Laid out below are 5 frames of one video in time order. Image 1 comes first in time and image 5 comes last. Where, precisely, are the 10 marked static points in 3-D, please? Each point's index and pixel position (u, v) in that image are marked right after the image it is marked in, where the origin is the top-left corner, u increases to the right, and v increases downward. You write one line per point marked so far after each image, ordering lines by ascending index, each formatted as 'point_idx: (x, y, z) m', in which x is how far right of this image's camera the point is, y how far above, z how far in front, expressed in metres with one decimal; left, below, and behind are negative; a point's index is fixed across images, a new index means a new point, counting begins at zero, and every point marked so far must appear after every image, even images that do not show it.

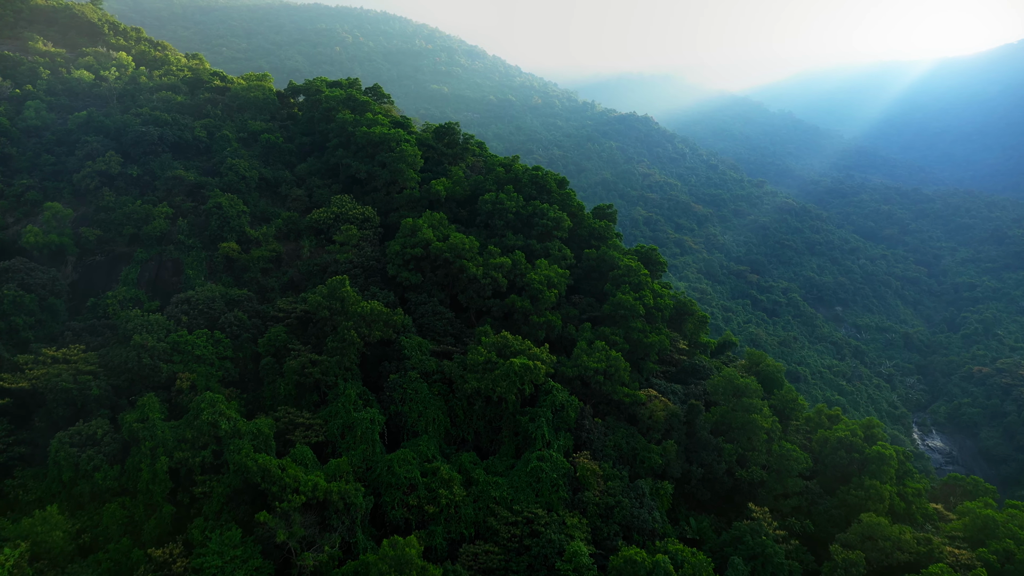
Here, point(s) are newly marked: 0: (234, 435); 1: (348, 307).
0: (-10.8, -5.6, +15.6) m
1: (-7.7, -0.8, +18.7) m
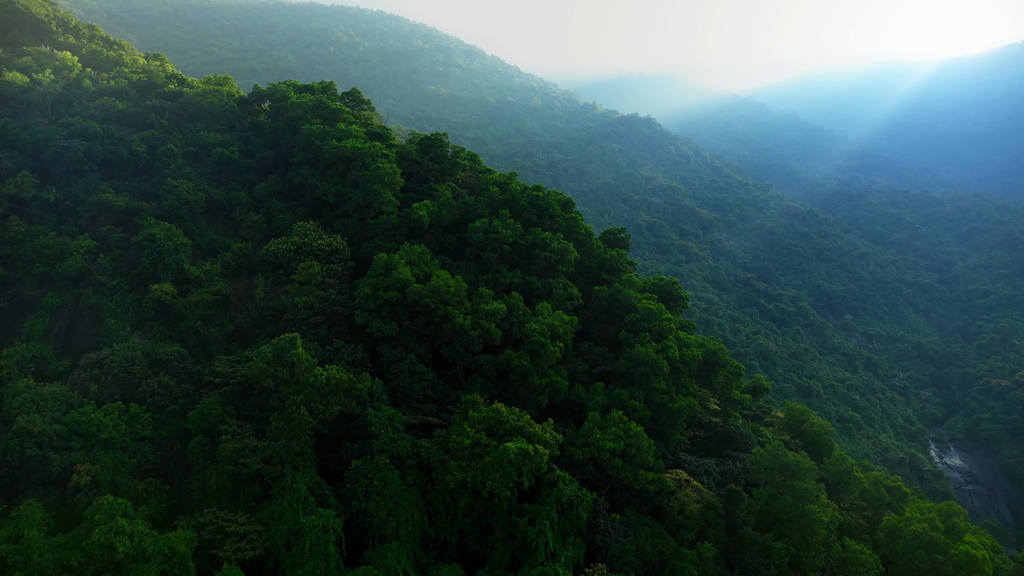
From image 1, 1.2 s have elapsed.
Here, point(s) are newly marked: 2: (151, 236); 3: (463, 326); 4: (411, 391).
0: (-11.0, -7.9, +11.6) m
1: (-7.9, -3.1, +14.7) m
2: (-16.8, +2.4, +18.5) m
3: (-2.1, -1.6, +17.0) m
4: (-4.2, -4.3, +16.5) m
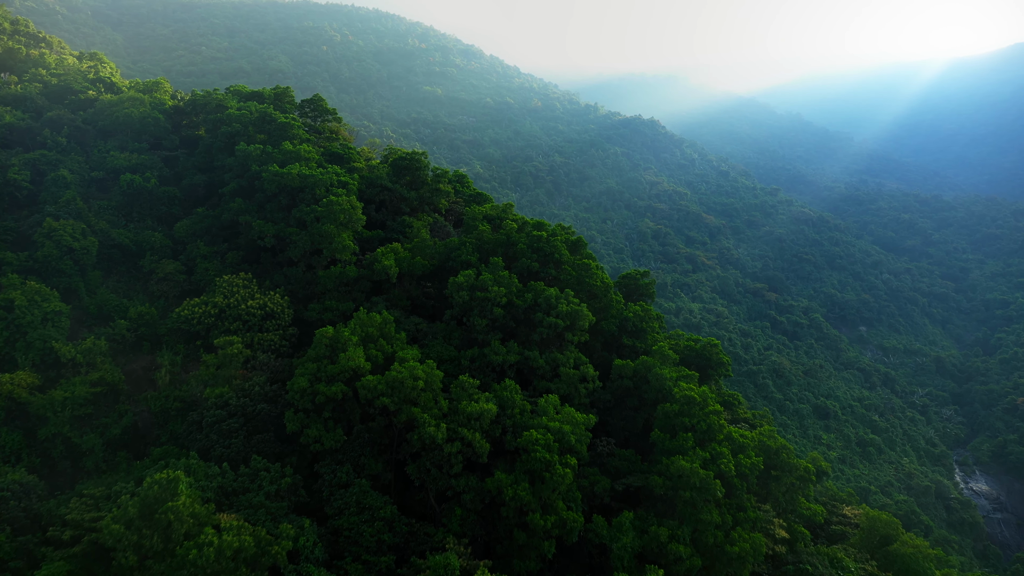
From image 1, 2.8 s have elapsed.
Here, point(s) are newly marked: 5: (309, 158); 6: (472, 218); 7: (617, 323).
0: (-11.2, -10.8, +6.6) m
1: (-8.1, -6.1, +9.7) m
2: (-17.0, -0.5, +13.5) m
3: (-2.3, -4.5, +12.0) m
4: (-4.5, -7.2, +11.5) m
5: (-9.1, +5.8, +18.0) m
6: (-1.9, +3.2, +18.5) m
7: (+4.4, -1.5, +16.9) m
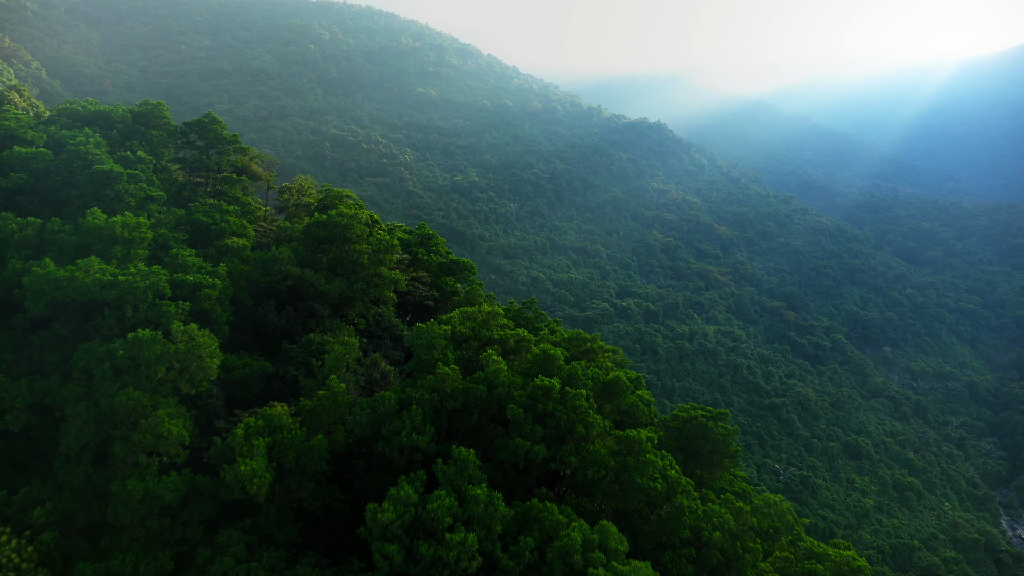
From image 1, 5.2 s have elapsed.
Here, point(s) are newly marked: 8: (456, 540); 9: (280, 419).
0: (-11.6, -15.5, -1.3) m
1: (-8.5, -10.7, +1.8) m
2: (-17.4, -5.1, +5.5) m
3: (-2.7, -9.2, +4.0) m
4: (-4.8, -11.8, +3.6) m
5: (-9.5, +1.2, +10.0) m
6: (-2.2, -1.4, +10.6) m
7: (+4.1, -6.1, +9.0) m
8: (-1.0, -4.6, +7.4) m
9: (-5.2, -2.9, +9.0) m
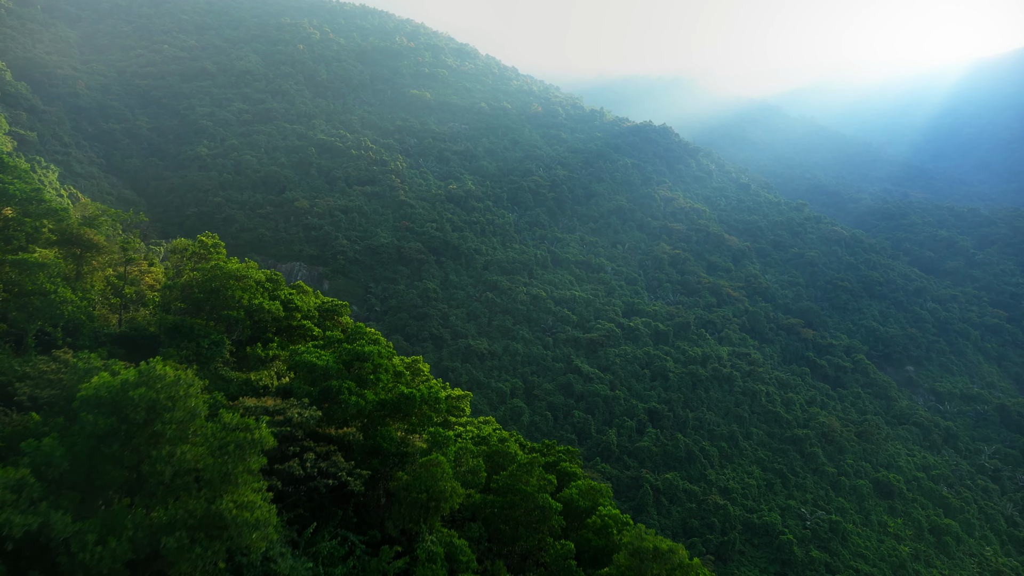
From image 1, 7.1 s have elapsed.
0: (-11.8, -19.2, -7.7) m
1: (-8.7, -14.4, -4.6) m
2: (-17.7, -8.8, -0.8) m
3: (-2.9, -12.9, -2.3) m
4: (-5.1, -15.5, -2.8) m
5: (-9.7, -2.5, +3.7) m
6: (-2.5, -5.1, +4.3) m
7: (+3.8, -9.8, +2.6) m
8: (-1.3, -8.3, +1.0) m
9: (-5.5, -6.6, +2.6) m
